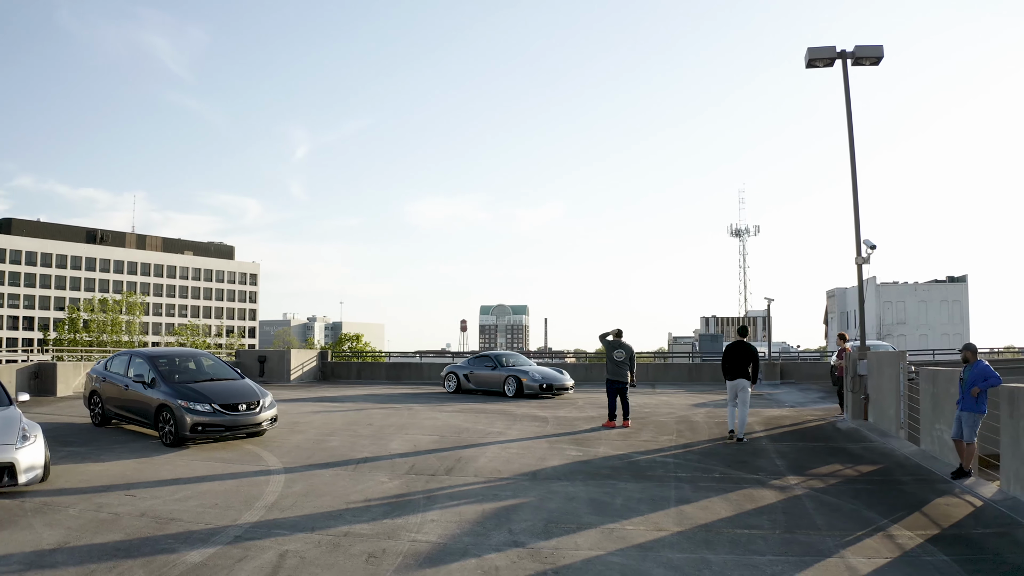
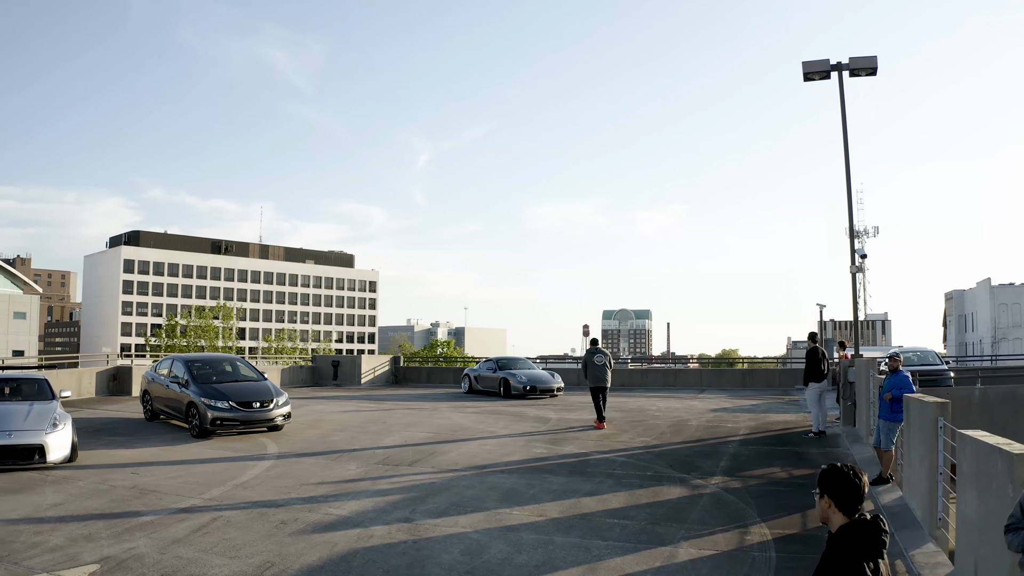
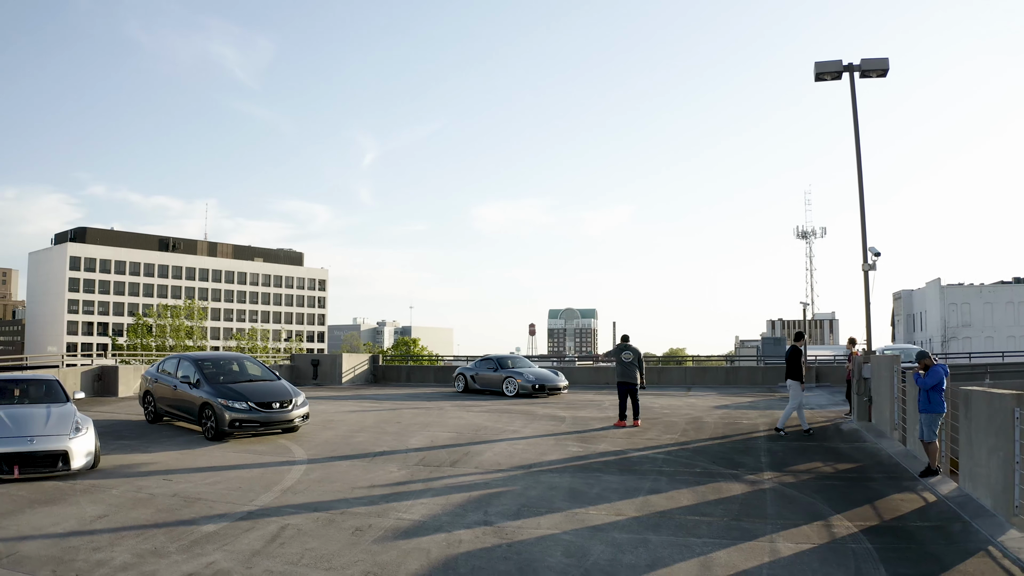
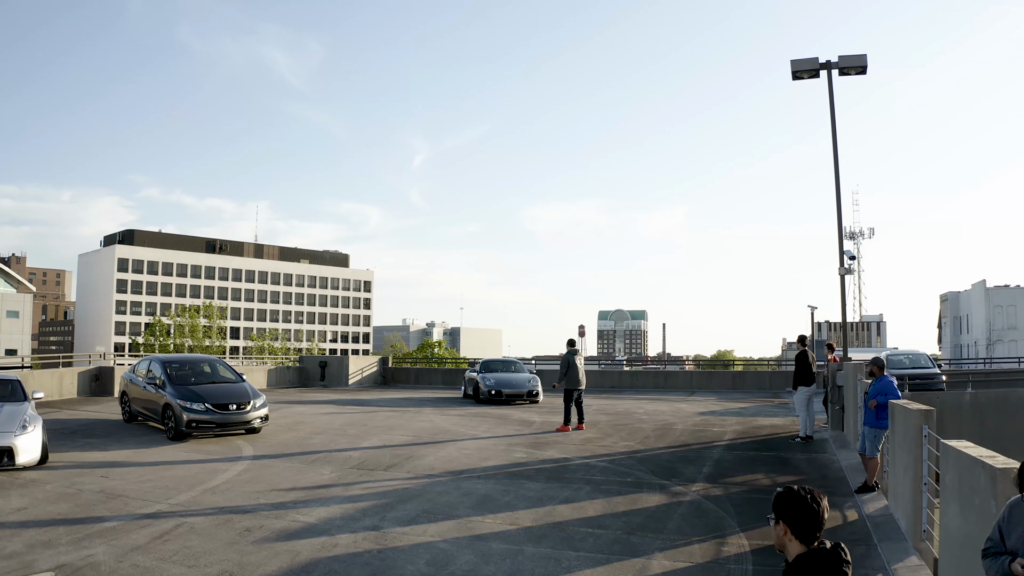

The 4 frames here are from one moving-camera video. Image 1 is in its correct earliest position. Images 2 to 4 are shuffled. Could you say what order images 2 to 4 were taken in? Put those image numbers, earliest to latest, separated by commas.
3, 2, 4
